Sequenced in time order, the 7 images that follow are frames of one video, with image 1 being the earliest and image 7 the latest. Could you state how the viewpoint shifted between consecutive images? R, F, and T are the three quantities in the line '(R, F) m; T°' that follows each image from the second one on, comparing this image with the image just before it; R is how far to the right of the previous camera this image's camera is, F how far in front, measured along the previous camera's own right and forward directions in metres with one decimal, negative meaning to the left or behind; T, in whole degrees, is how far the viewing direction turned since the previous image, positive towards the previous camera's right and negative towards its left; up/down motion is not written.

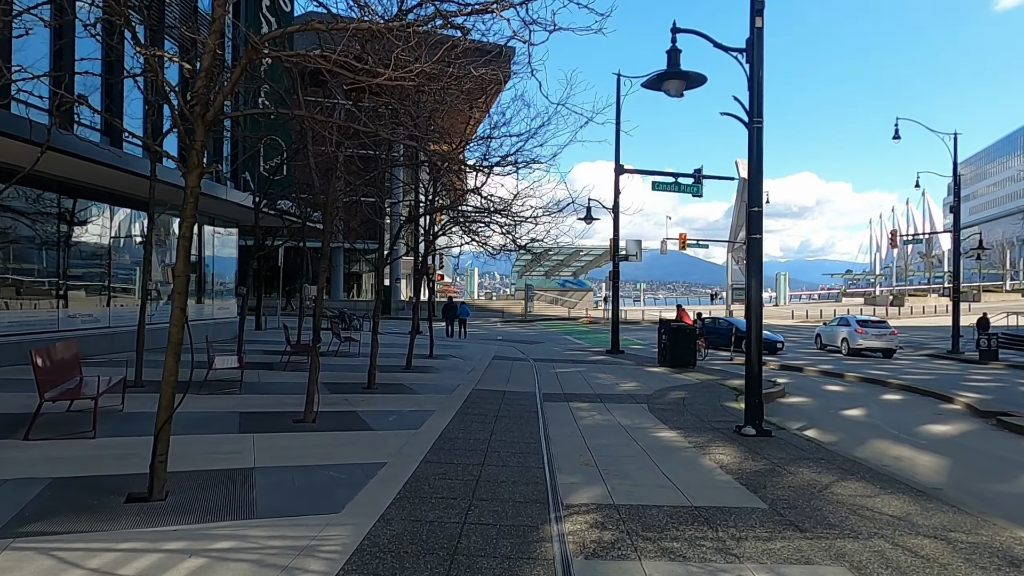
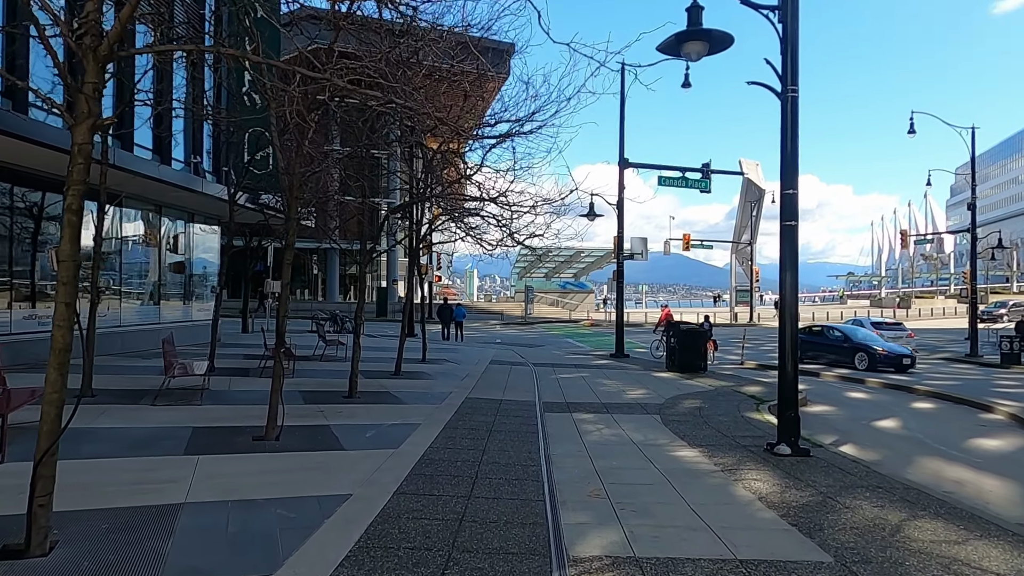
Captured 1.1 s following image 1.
(+0.1, +1.2) m; 0°
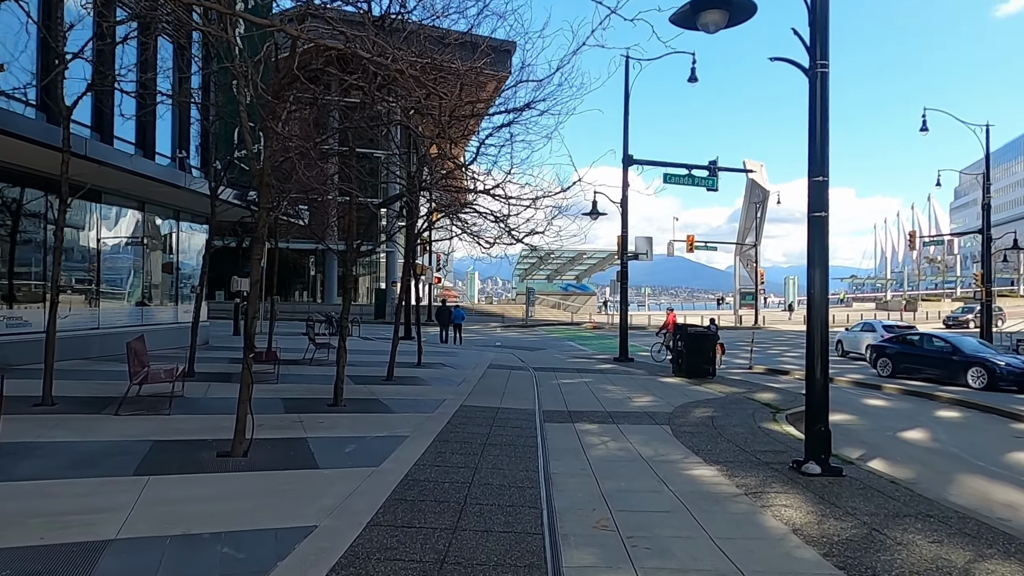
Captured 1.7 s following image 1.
(+0.1, +0.8) m; 0°
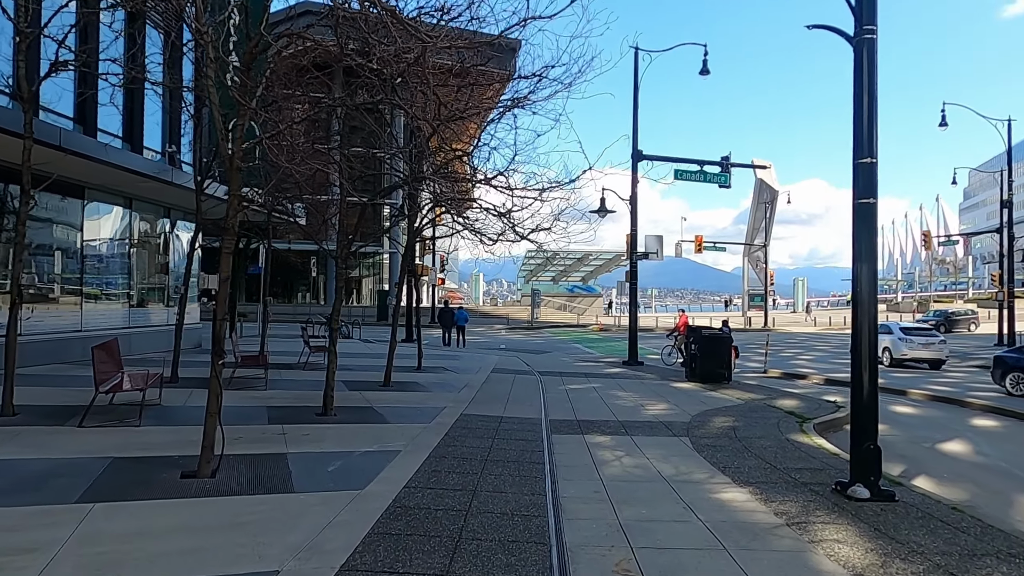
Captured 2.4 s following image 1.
(0.0, +0.8) m; 0°
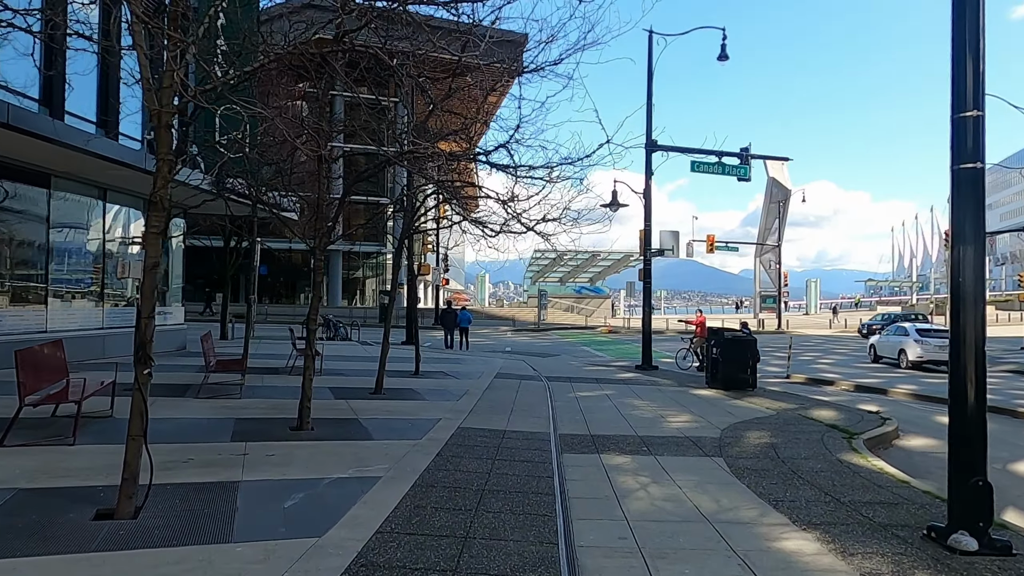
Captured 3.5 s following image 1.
(0.0, +1.2) m; -1°
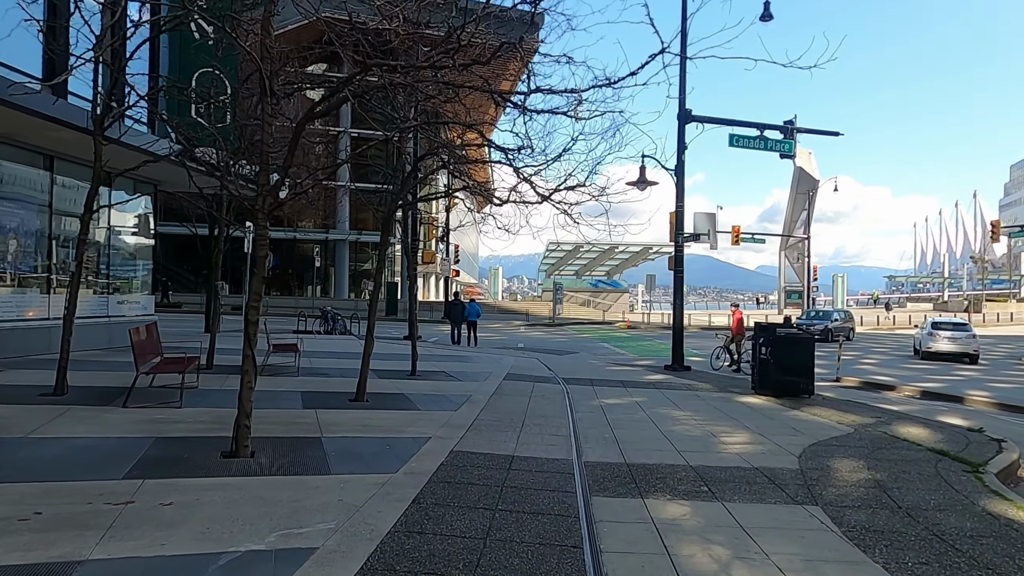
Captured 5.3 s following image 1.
(0.0, +2.1) m; -1°
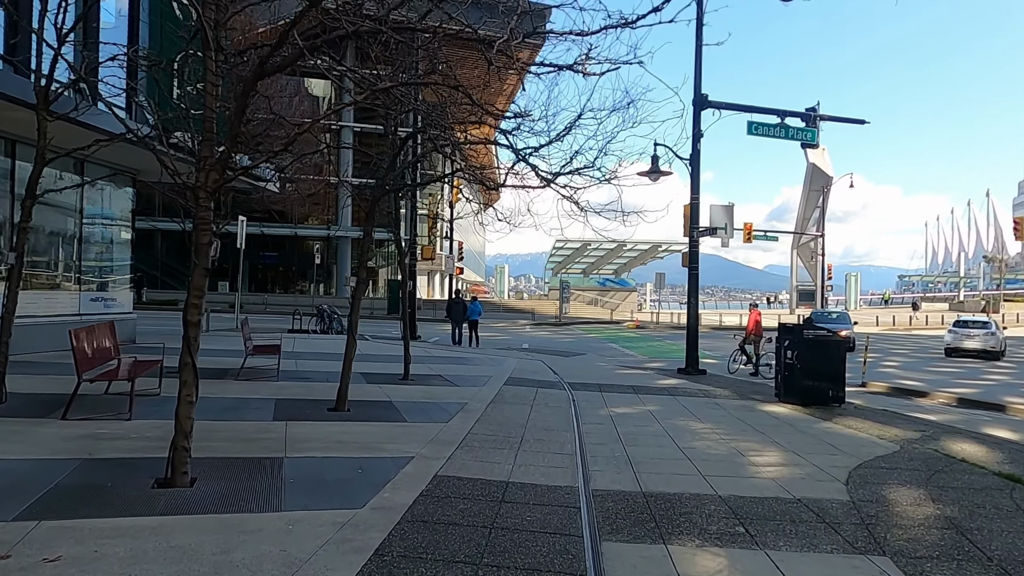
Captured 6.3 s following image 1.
(+0.1, +1.0) m; -1°
